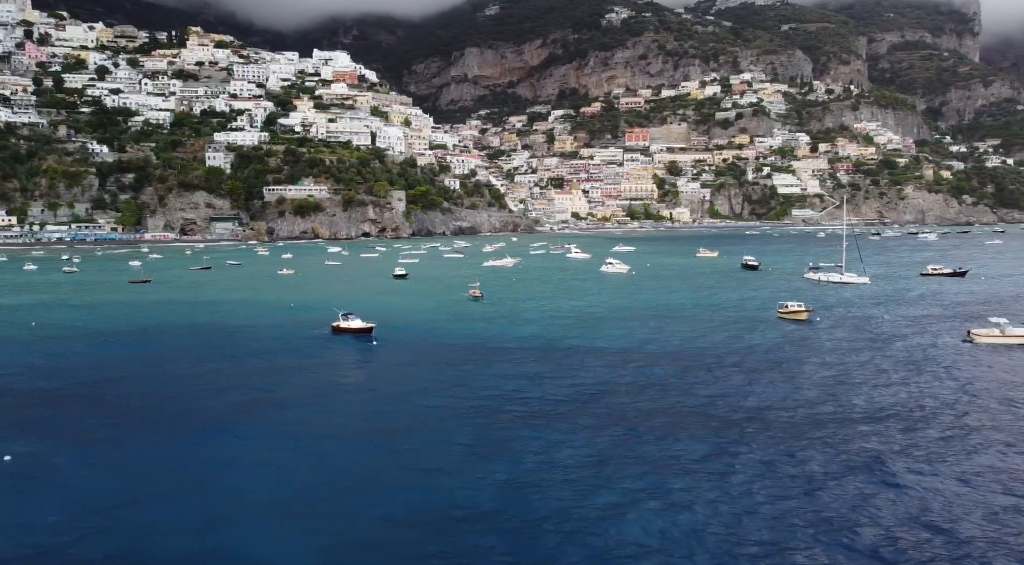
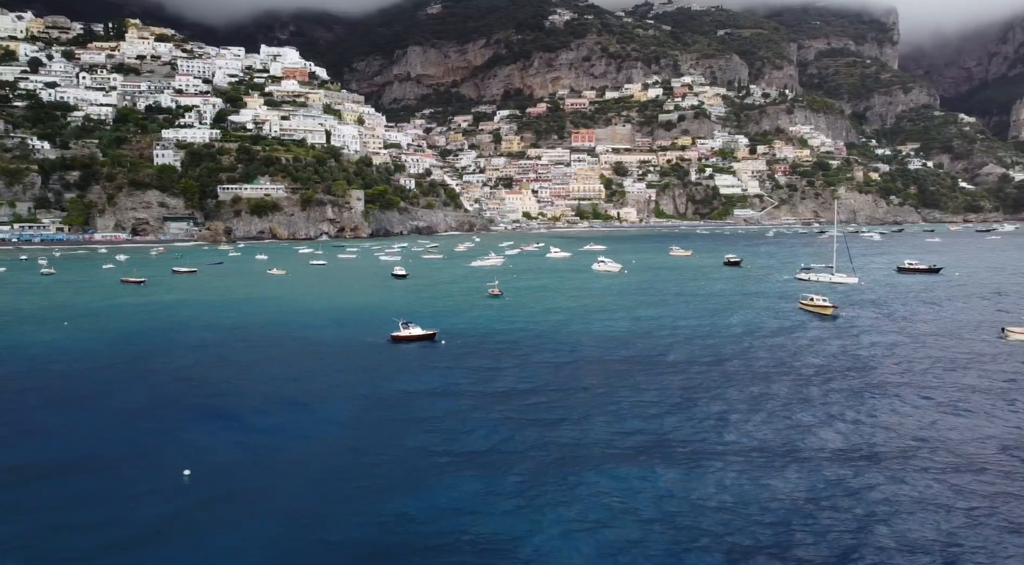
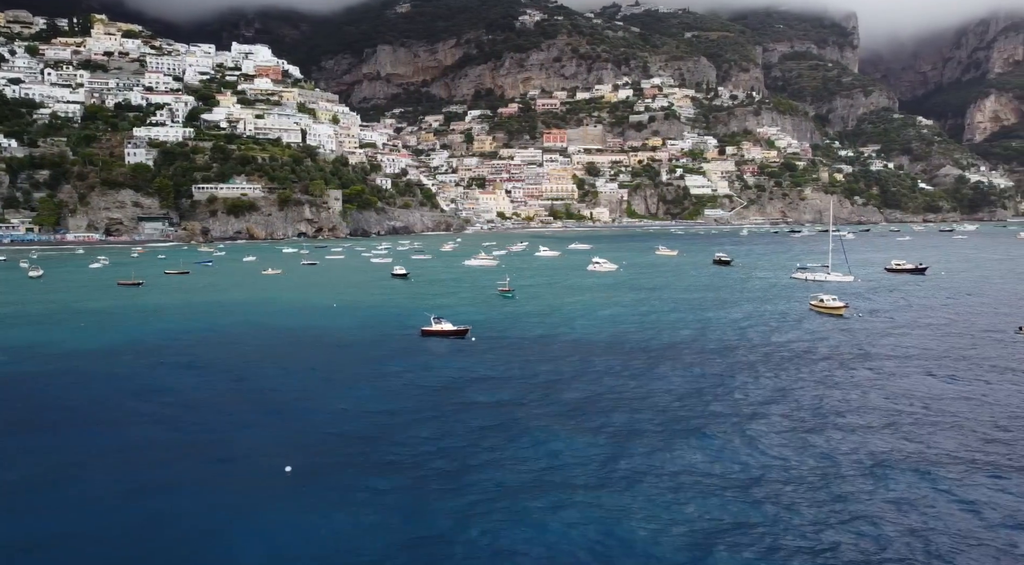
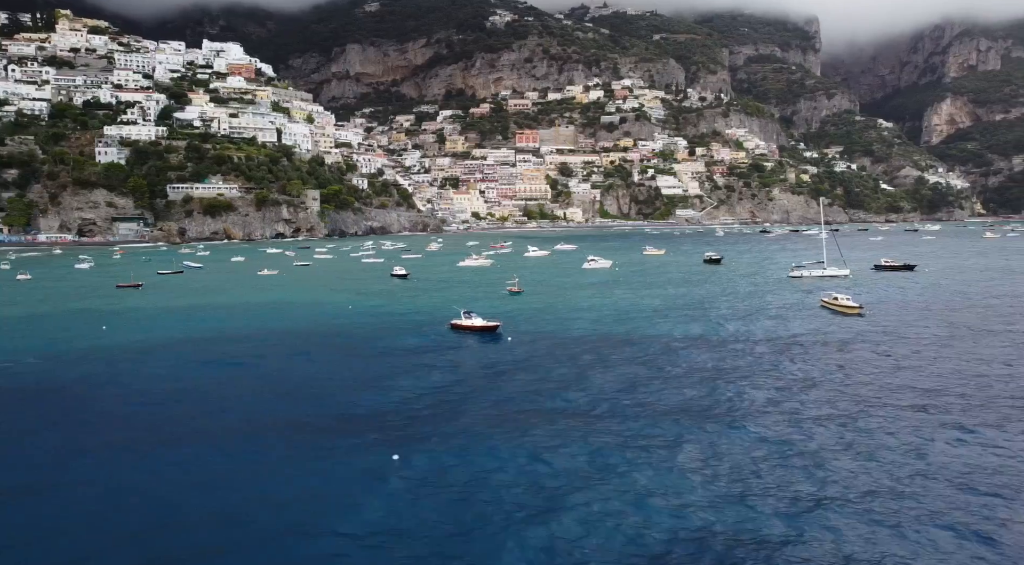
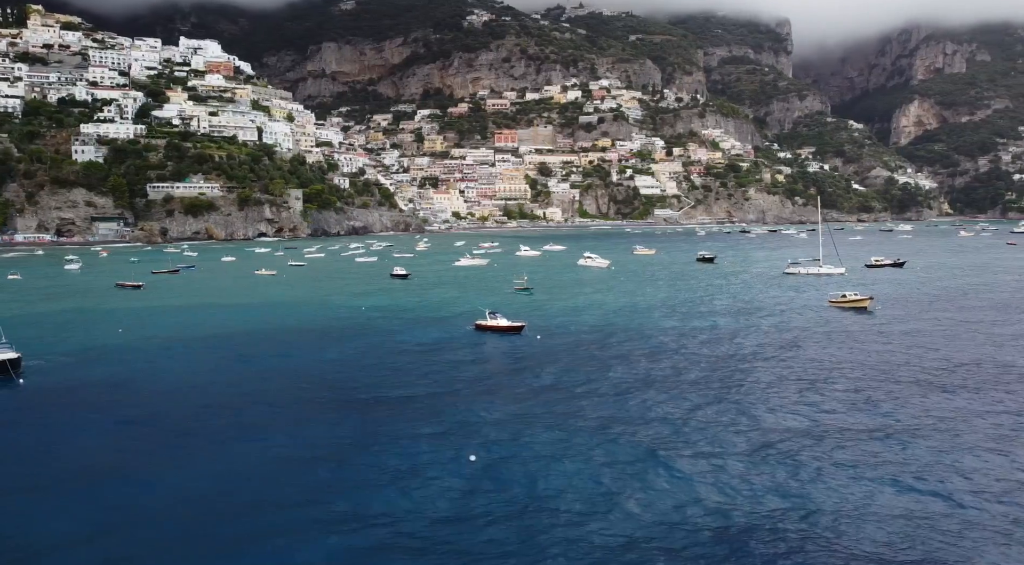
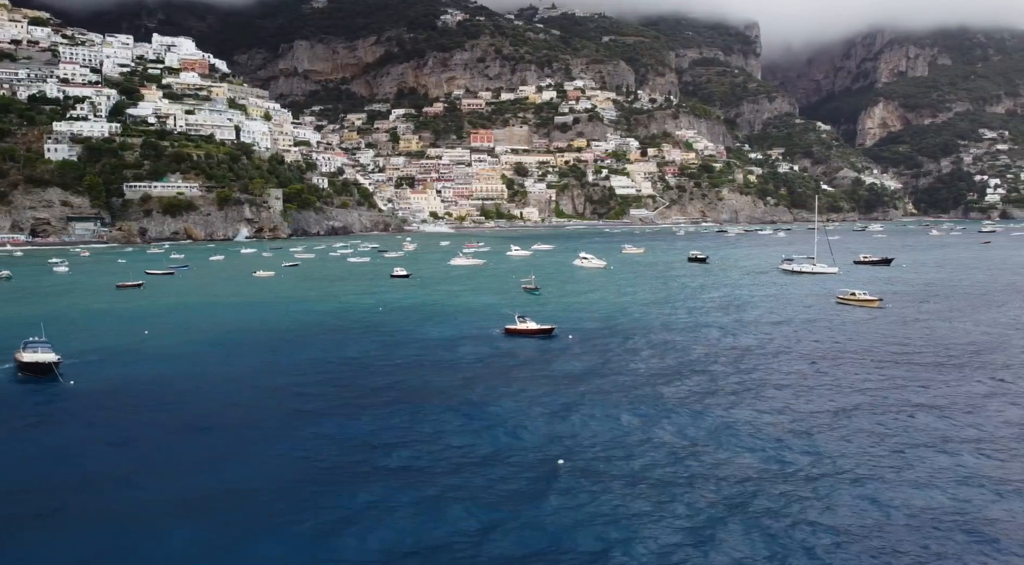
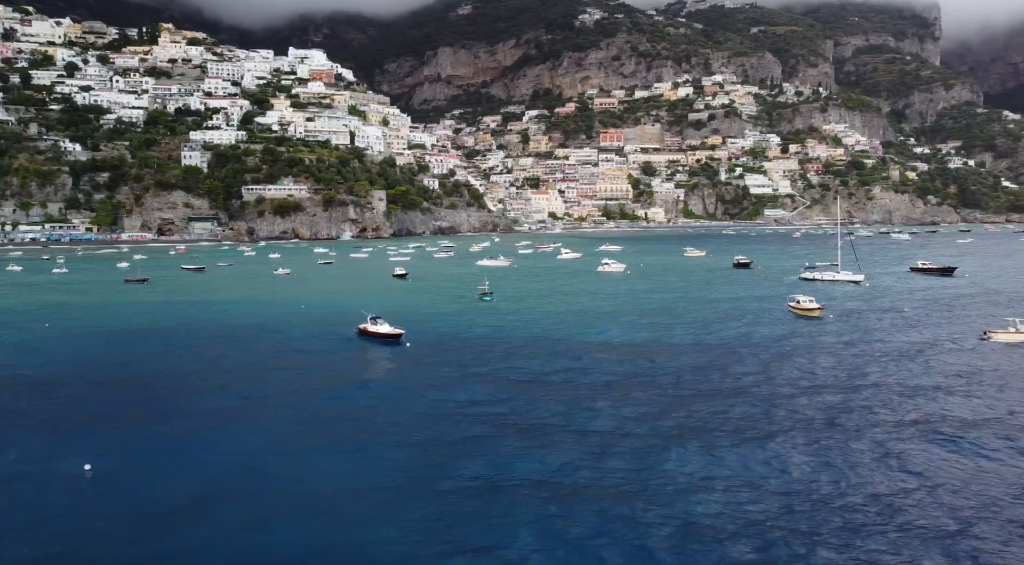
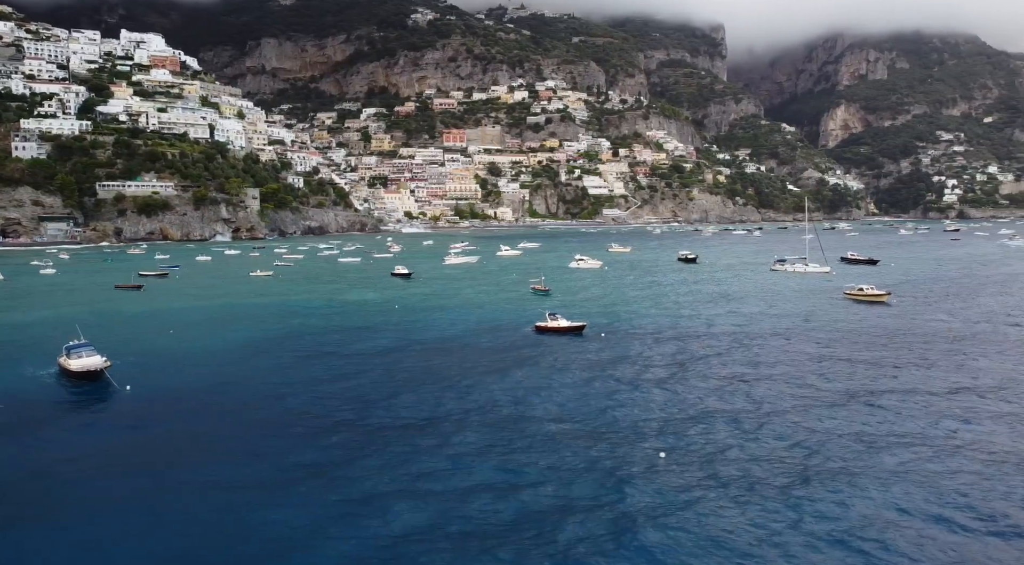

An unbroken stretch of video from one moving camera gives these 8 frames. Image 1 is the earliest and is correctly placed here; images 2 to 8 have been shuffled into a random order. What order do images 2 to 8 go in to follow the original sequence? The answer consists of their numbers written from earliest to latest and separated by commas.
7, 2, 3, 4, 5, 6, 8
